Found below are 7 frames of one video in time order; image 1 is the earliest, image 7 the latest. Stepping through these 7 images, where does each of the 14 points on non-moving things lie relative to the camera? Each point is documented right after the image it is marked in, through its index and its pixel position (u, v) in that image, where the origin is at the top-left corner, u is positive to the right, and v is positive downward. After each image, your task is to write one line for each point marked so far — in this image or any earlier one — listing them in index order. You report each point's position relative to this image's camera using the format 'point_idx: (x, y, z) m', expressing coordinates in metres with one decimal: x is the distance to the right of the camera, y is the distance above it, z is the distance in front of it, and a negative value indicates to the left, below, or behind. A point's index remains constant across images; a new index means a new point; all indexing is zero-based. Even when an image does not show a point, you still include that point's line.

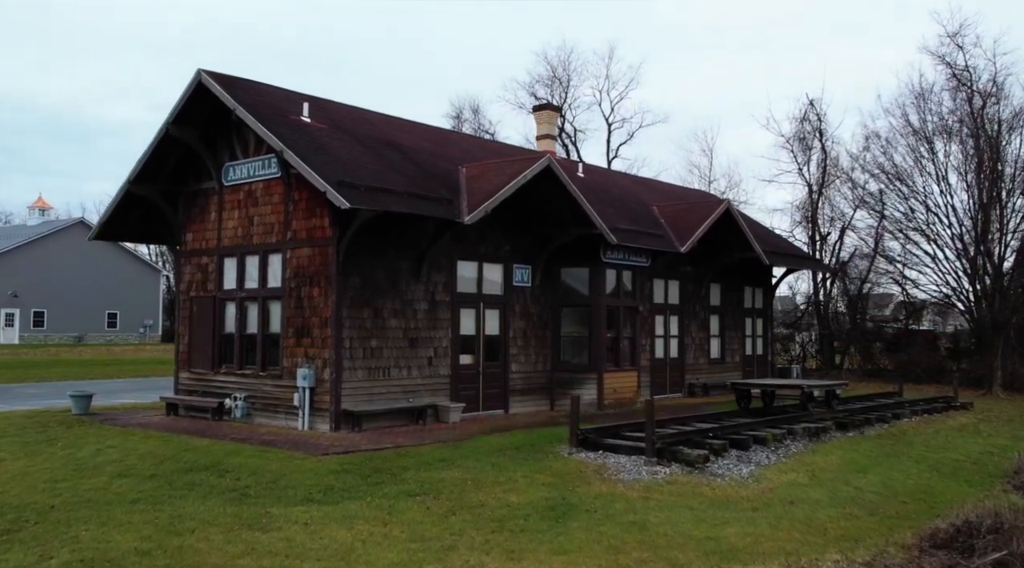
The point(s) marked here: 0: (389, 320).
0: (-2.0, -0.6, +16.4) m
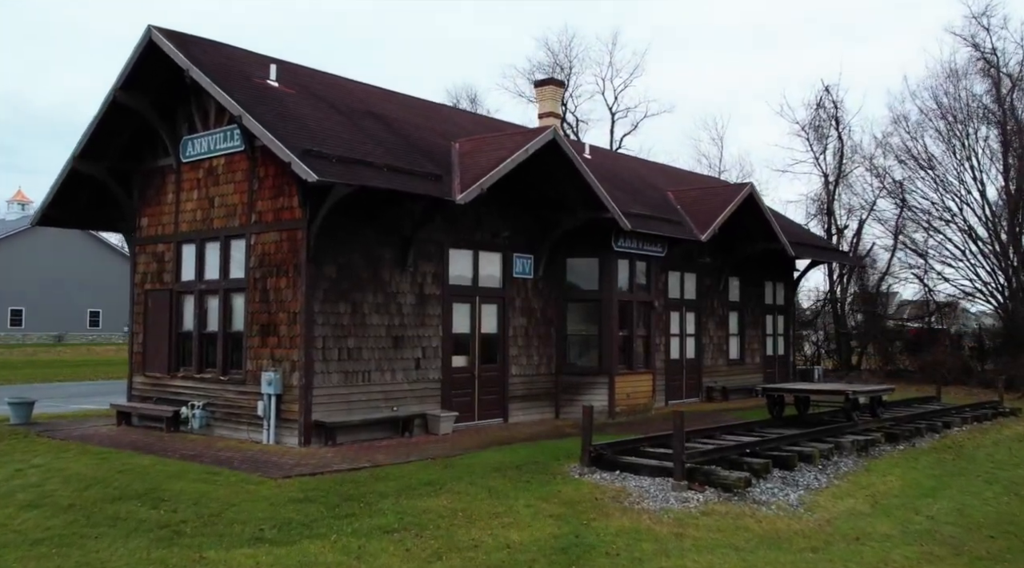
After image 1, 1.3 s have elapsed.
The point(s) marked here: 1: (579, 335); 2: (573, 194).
0: (-2.0, -0.4, +14.1) m
1: (+1.2, -0.9, +17.8) m
2: (+1.0, +1.5, +16.5) m
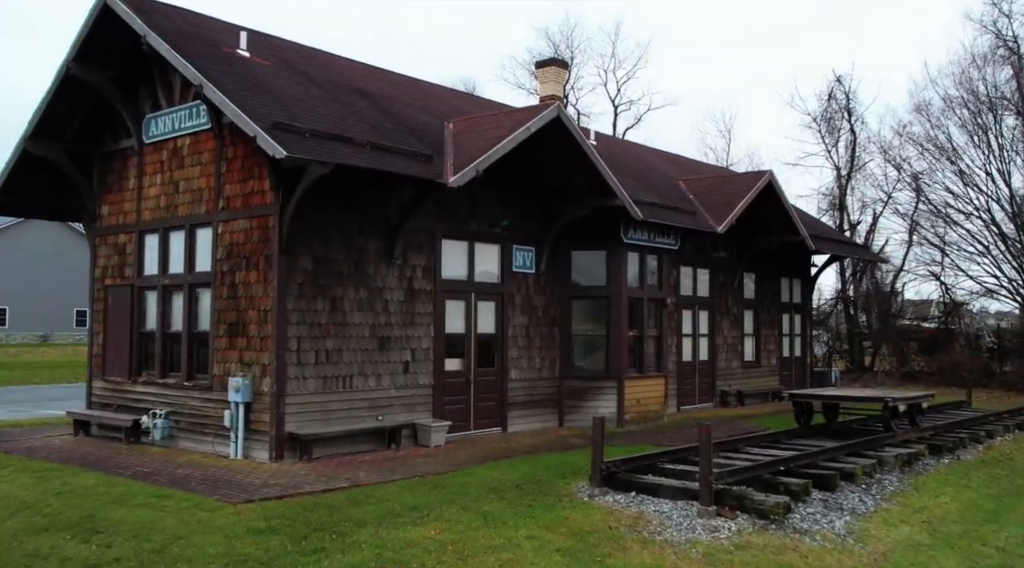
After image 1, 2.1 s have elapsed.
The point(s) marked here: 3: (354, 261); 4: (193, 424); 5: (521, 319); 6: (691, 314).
0: (-2.0, -0.4, +12.6) m
1: (+1.2, -0.8, +16.3) m
2: (+1.0, +1.5, +14.9) m
3: (-2.0, +0.3, +12.6) m
4: (-4.0, -1.7, +12.7) m
5: (+0.1, -0.5, +15.4) m
6: (+3.5, -0.6, +19.8) m
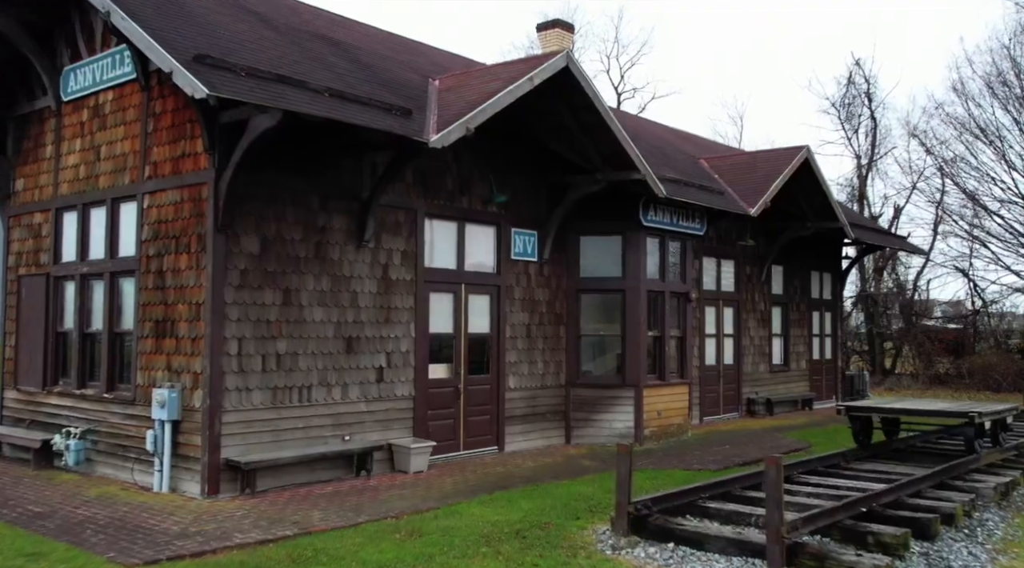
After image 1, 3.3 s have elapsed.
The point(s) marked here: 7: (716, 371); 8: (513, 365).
0: (-2.0, -0.2, +10.1) m
1: (+1.1, -0.7, +13.8) m
2: (+0.9, +1.7, +12.4) m
3: (-2.0, +0.4, +10.1) m
4: (-4.0, -1.6, +10.2) m
5: (+0.1, -0.4, +12.9) m
6: (+3.4, -0.5, +17.4) m
7: (+3.5, -1.5, +17.4) m
8: (0.0, -1.0, +12.7) m
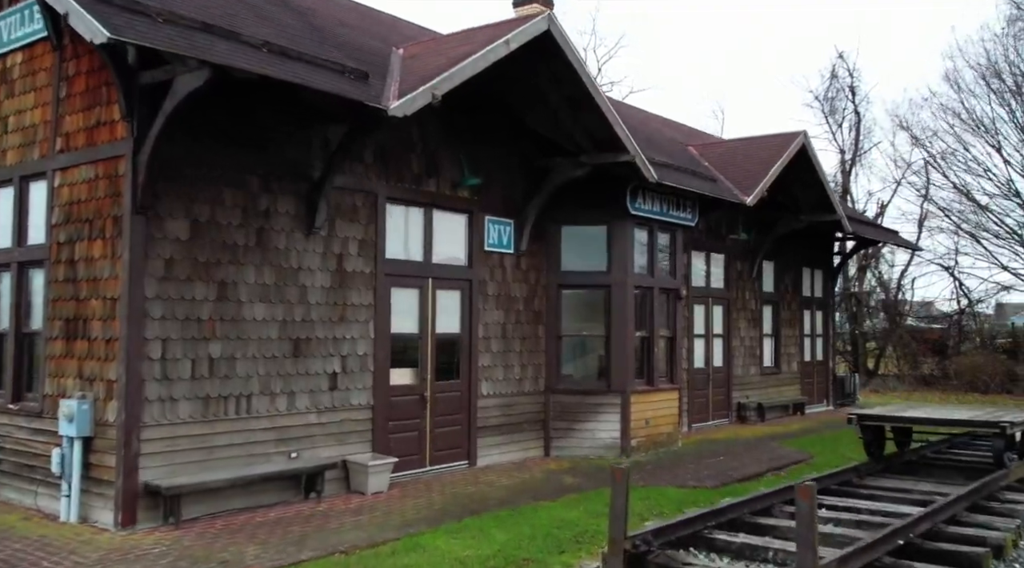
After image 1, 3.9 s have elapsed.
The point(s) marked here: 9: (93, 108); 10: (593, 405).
0: (-2.2, -0.2, +8.7) m
1: (+0.8, -0.6, +12.4) m
2: (+0.7, +1.7, +11.1) m
3: (-2.2, +0.5, +8.7) m
4: (-4.2, -1.5, +8.7) m
5: (-0.2, -0.4, +11.6) m
6: (+3.0, -0.4, +16.1) m
7: (+3.0, -1.4, +16.1) m
8: (-0.3, -0.9, +11.4) m
9: (-3.4, +1.4, +8.3) m
10: (+1.0, -1.4, +12.2) m
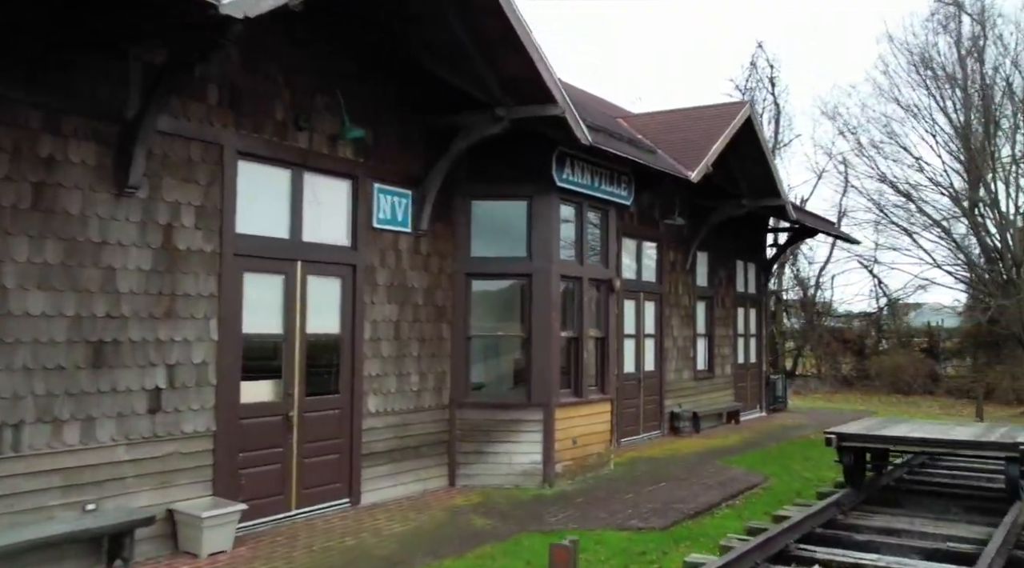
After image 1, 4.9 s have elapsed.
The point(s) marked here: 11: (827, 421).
0: (-2.9, -0.1, +6.0) m
1: (-0.2, -0.5, +10.0) m
2: (-0.2, +1.8, +8.7) m
3: (-2.9, +0.6, +6.1) m
4: (-4.9, -1.4, +5.9) m
5: (-1.1, -0.2, +9.1) m
6: (+1.7, -0.3, +13.9) m
7: (+1.7, -1.3, +13.9) m
8: (-1.2, -0.8, +8.9) m
9: (-4.0, +1.5, +5.6) m
10: (0.0, -1.3, +9.9) m
11: (+5.9, -2.6, +19.2) m
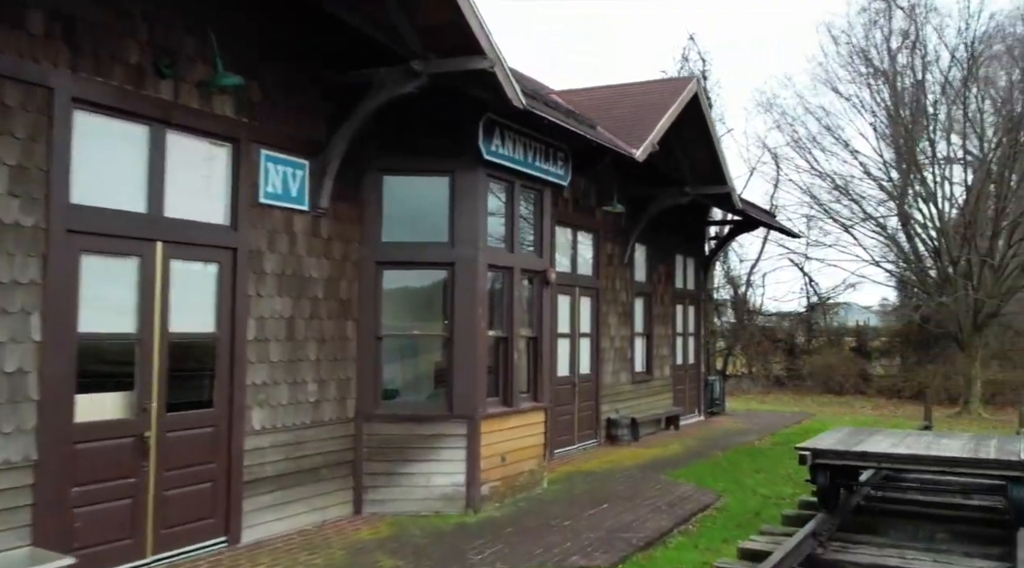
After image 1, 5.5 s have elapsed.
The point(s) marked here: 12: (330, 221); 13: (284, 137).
0: (-3.2, 0.0, +4.3) m
1: (-0.9, -0.4, +8.5) m
2: (-0.8, +1.9, +7.1) m
3: (-3.2, +0.7, +4.3) m
4: (-5.2, -1.3, +4.0) m
5: (-1.7, -0.2, +7.5) m
6: (+0.7, -0.2, +12.4) m
7: (+0.7, -1.2, +12.5) m
8: (-1.8, -0.7, +7.3) m
9: (-4.3, +1.6, +3.8) m
10: (-0.7, -1.3, +8.3) m
11: (+4.5, -2.5, +18.1) m
12: (-1.4, +0.5, +8.0) m
13: (-1.7, +1.1, +7.5) m
